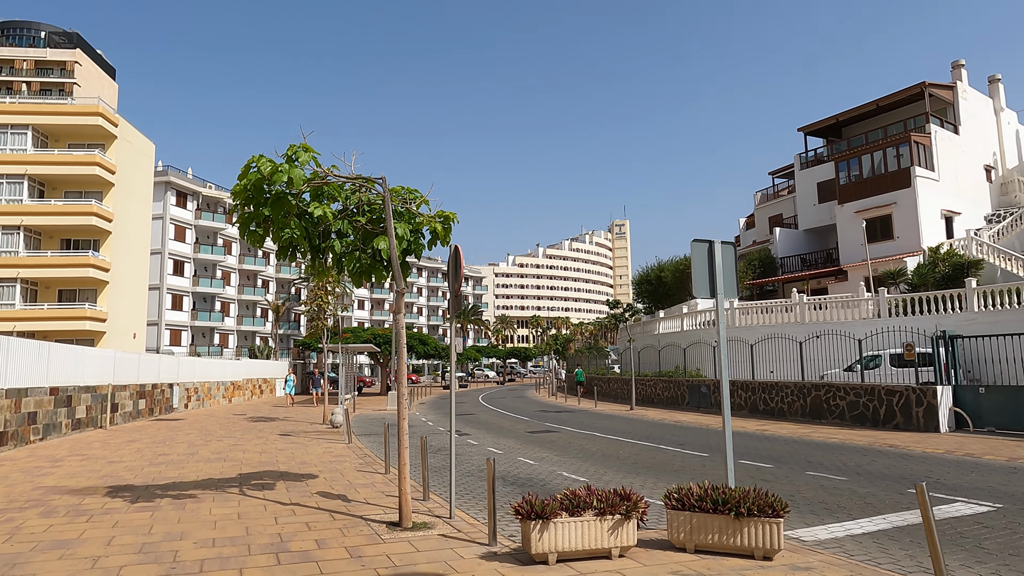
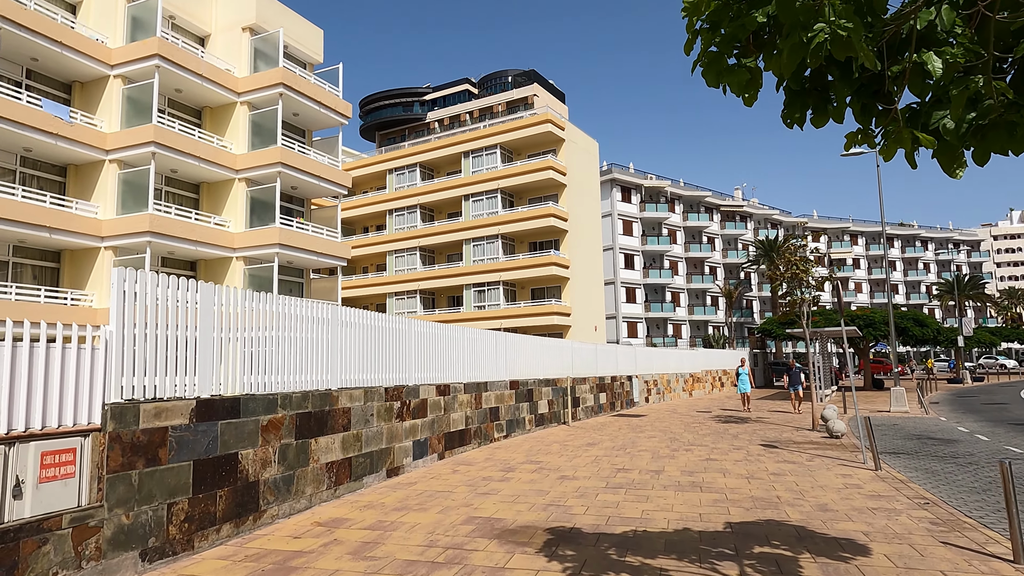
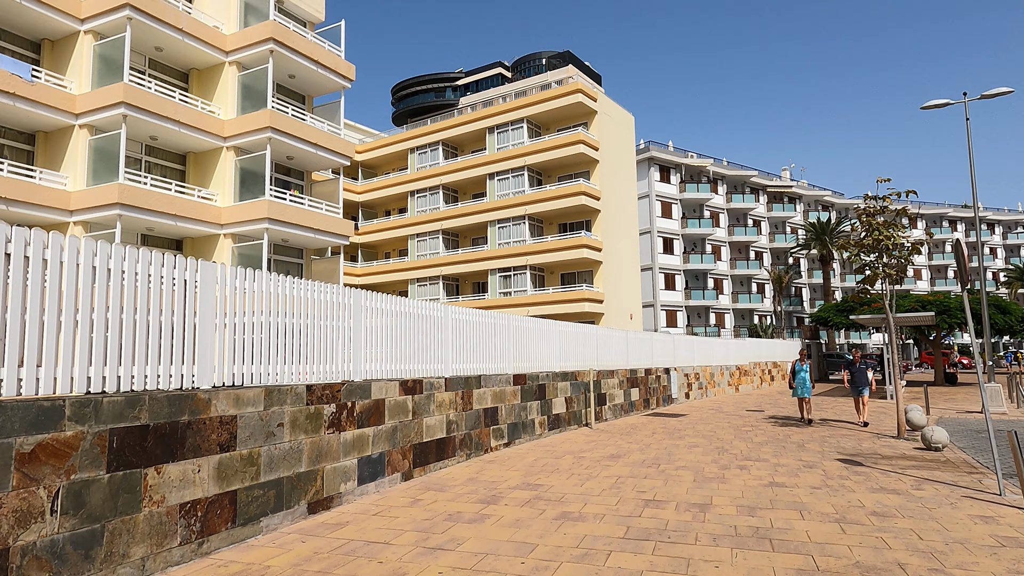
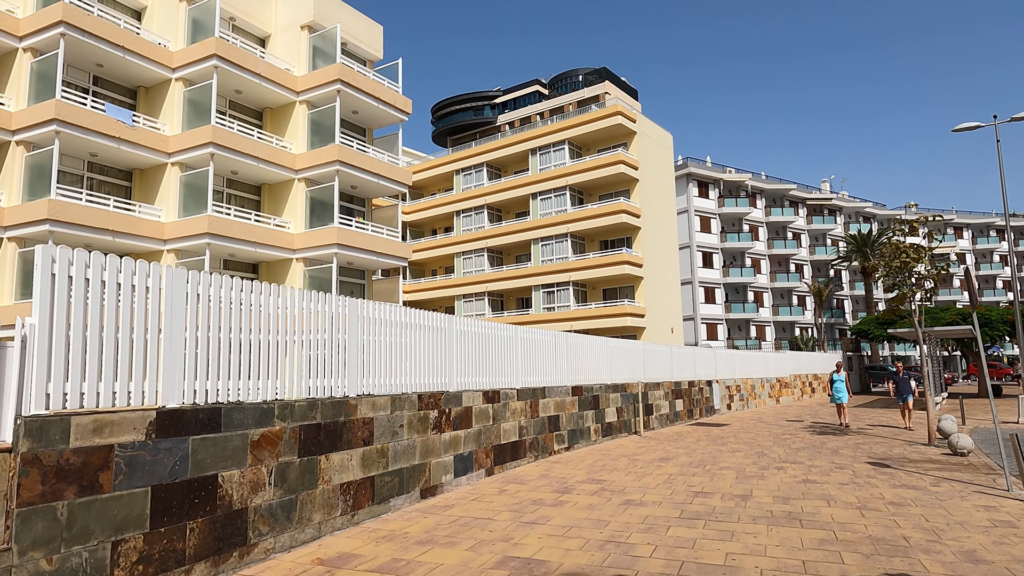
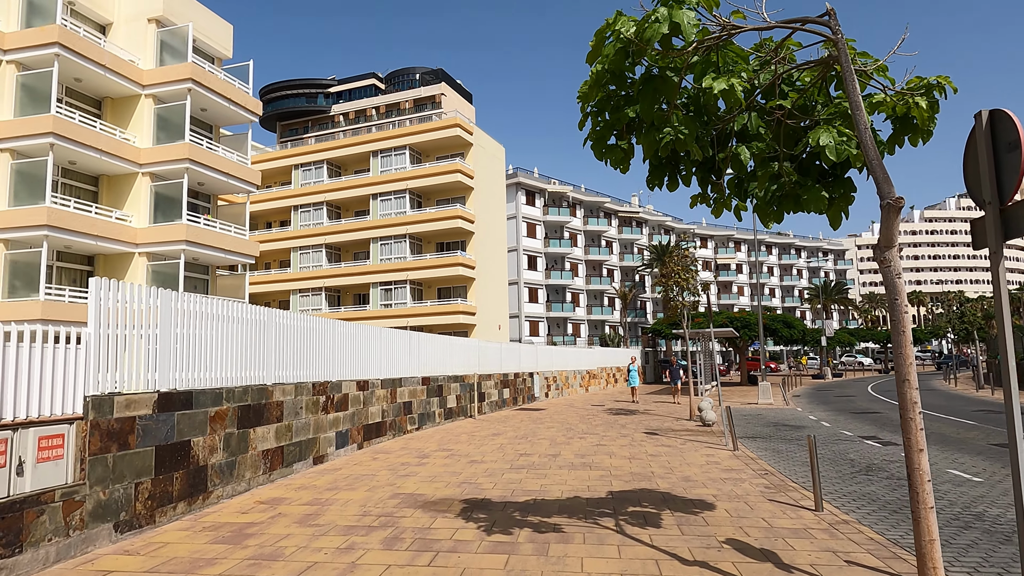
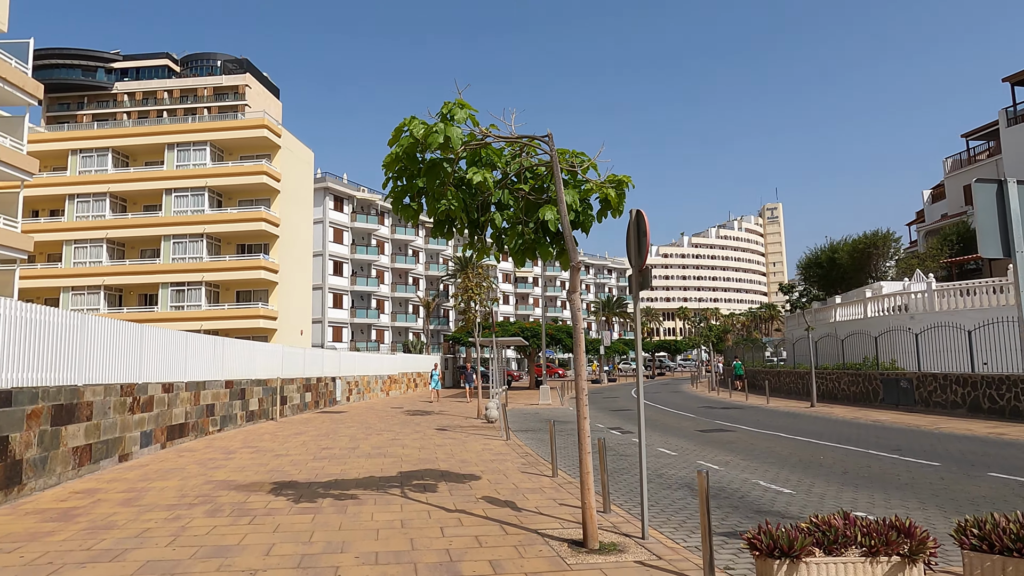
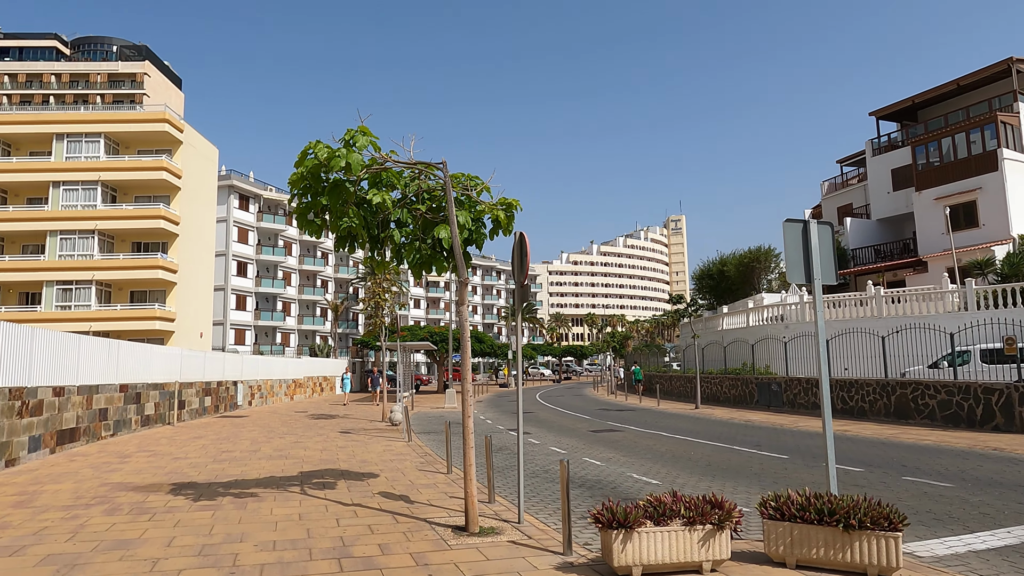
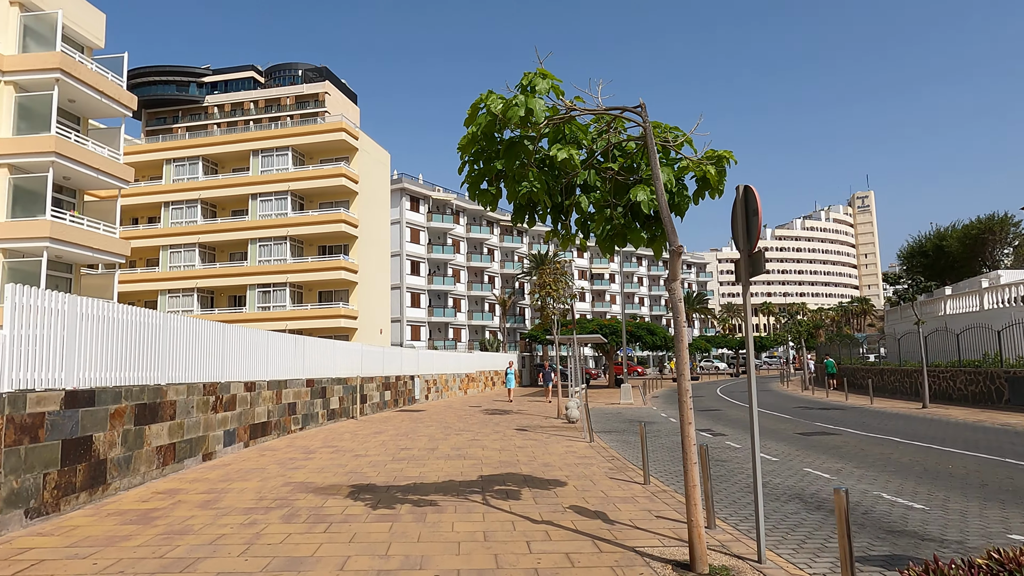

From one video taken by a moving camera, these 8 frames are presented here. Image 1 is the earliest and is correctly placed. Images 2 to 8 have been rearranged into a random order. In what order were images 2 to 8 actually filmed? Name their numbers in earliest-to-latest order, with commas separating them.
7, 6, 8, 5, 2, 4, 3
